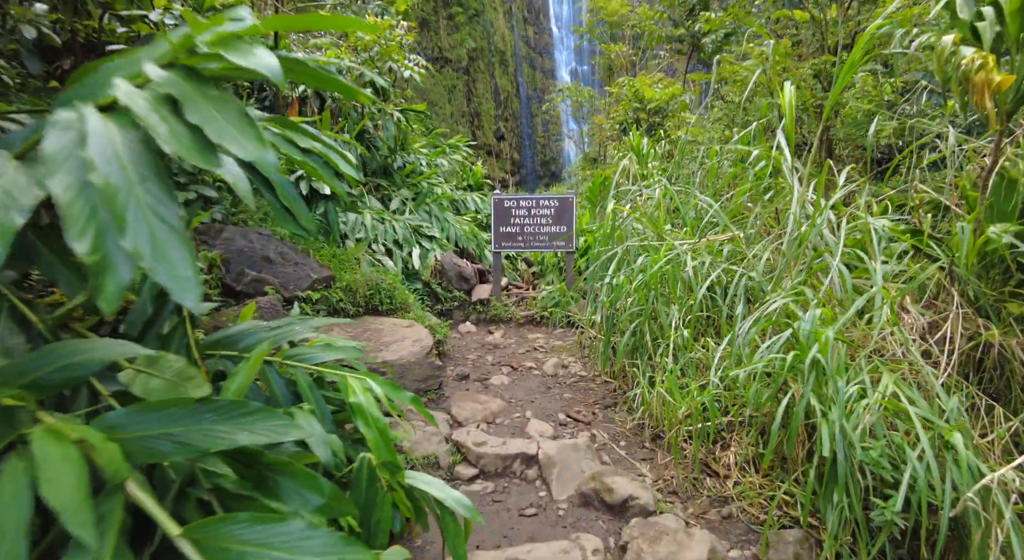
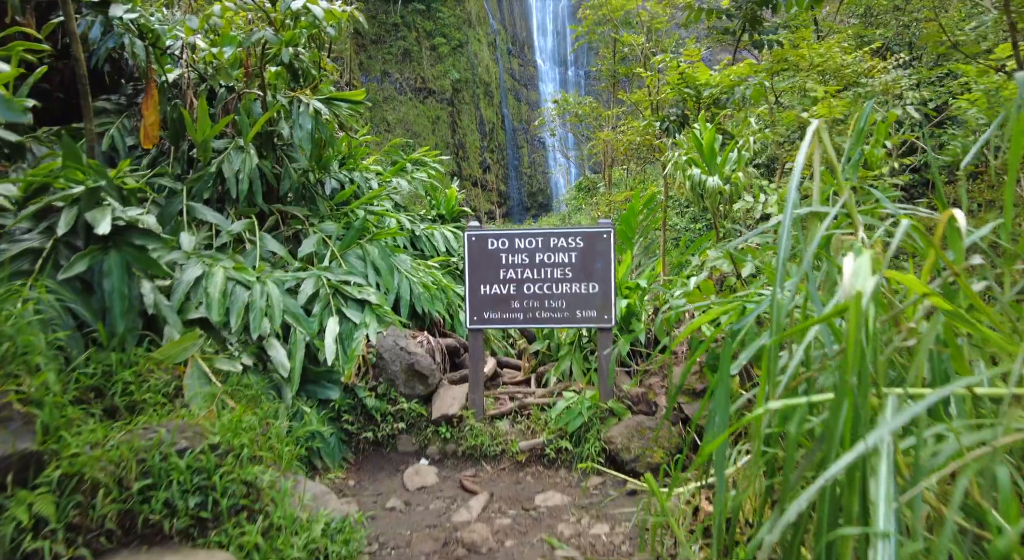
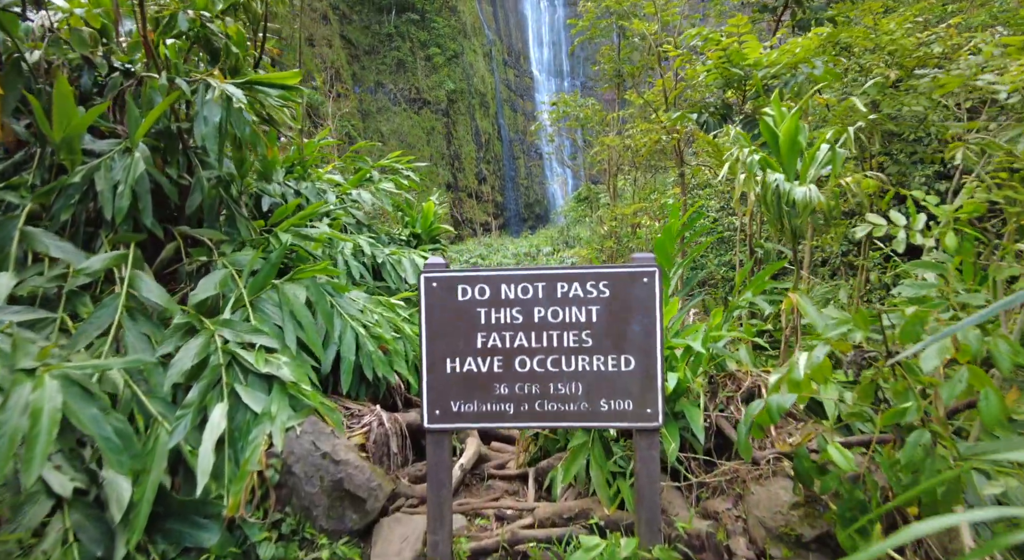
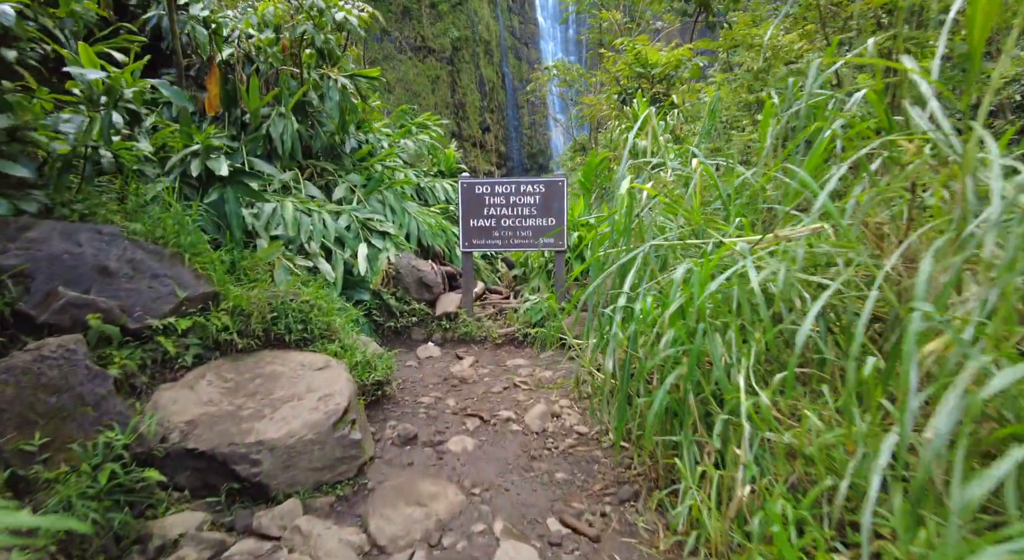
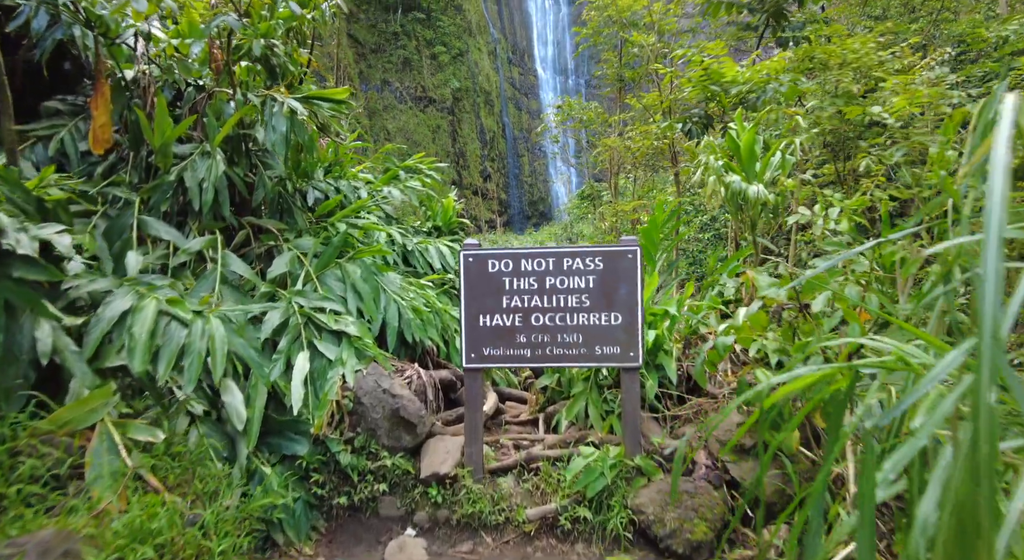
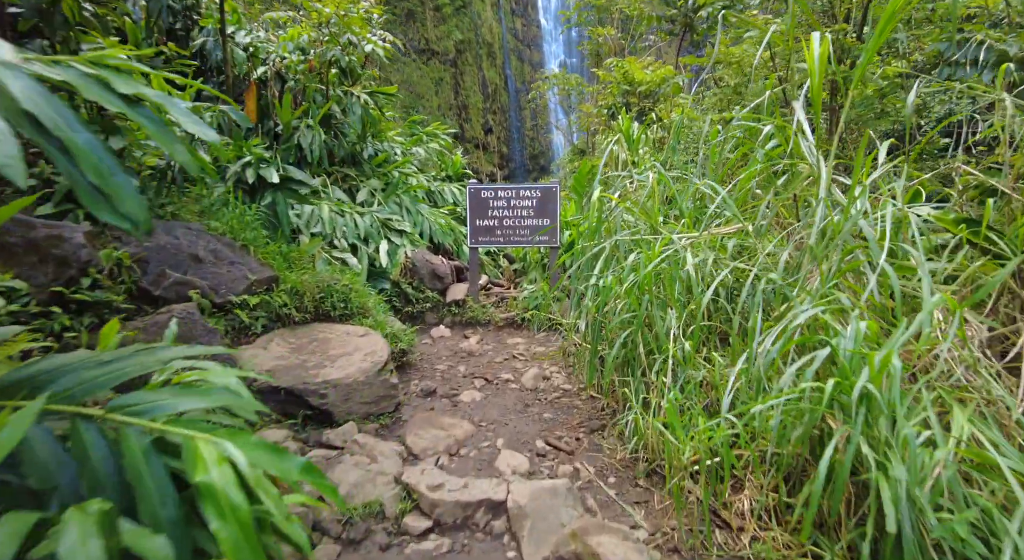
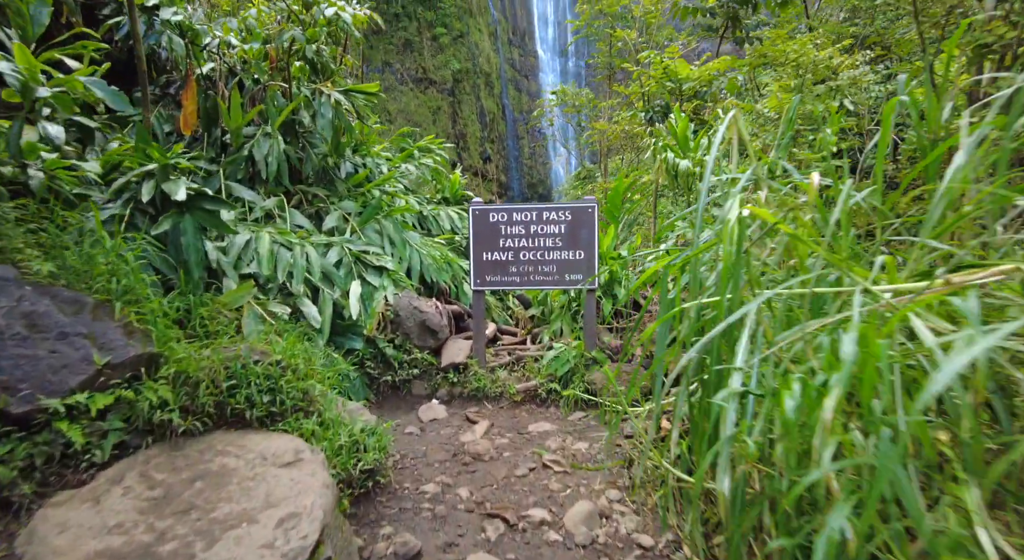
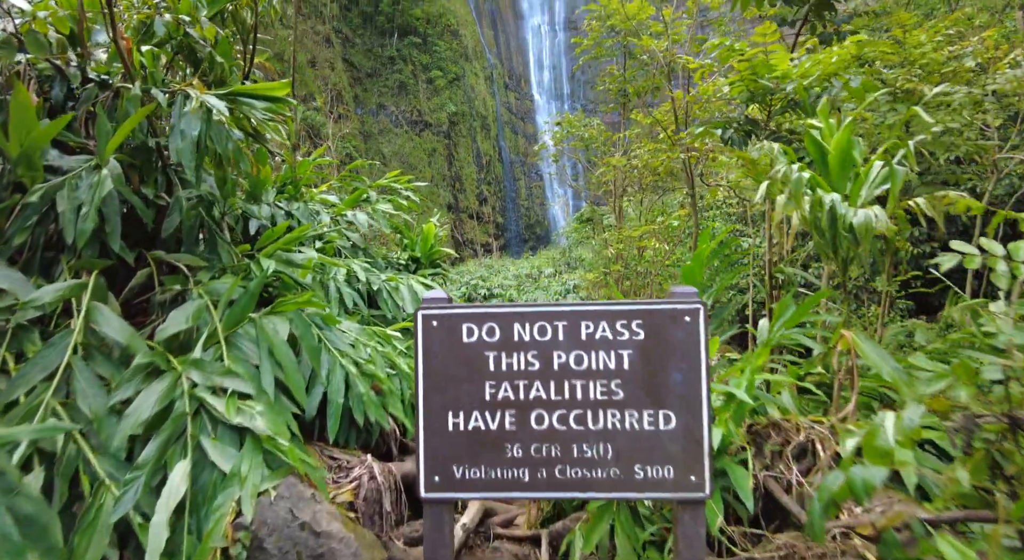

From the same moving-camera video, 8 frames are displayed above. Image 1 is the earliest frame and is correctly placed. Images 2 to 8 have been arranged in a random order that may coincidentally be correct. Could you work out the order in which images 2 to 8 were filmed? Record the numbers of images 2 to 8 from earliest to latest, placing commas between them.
6, 4, 7, 2, 5, 3, 8
